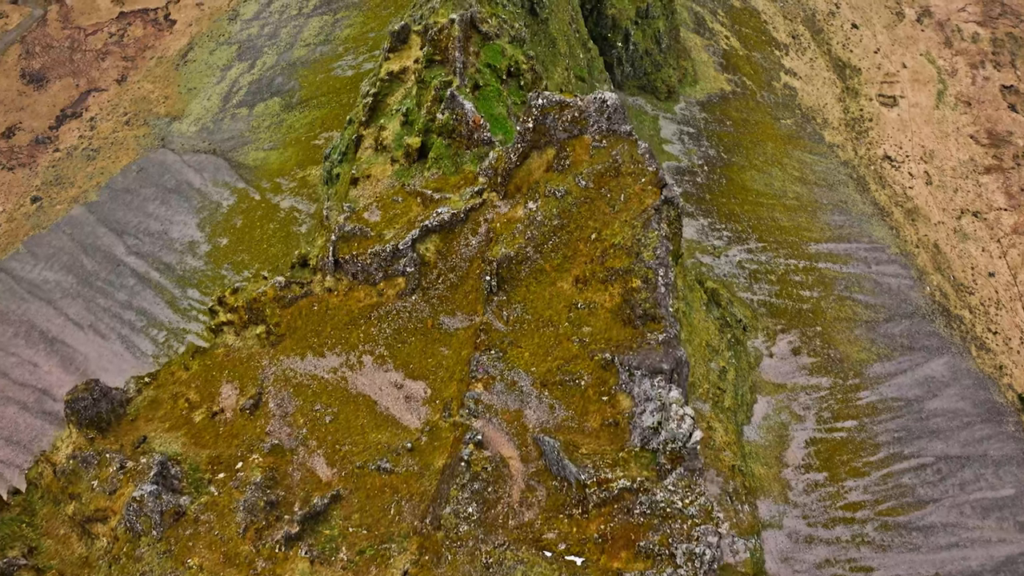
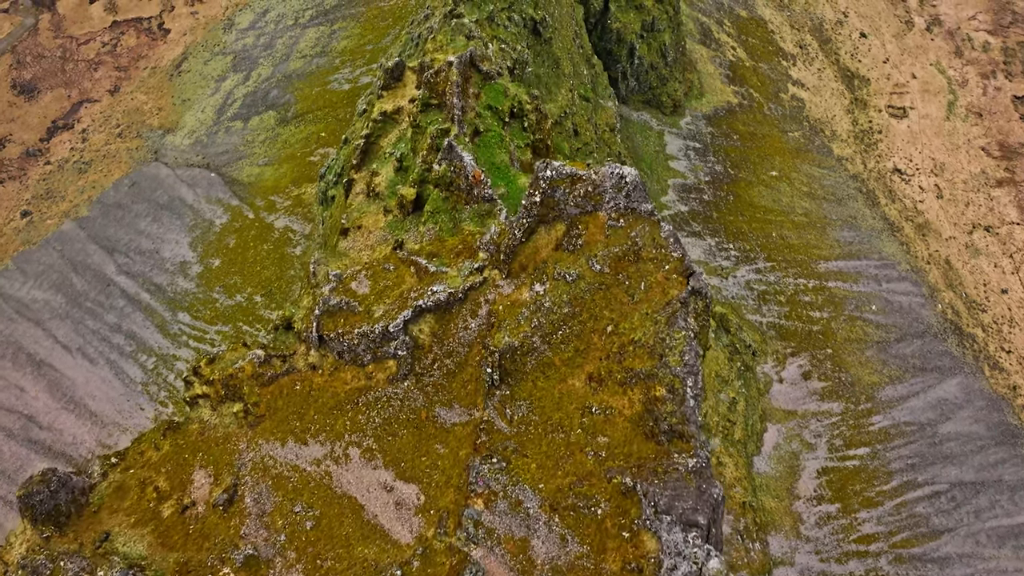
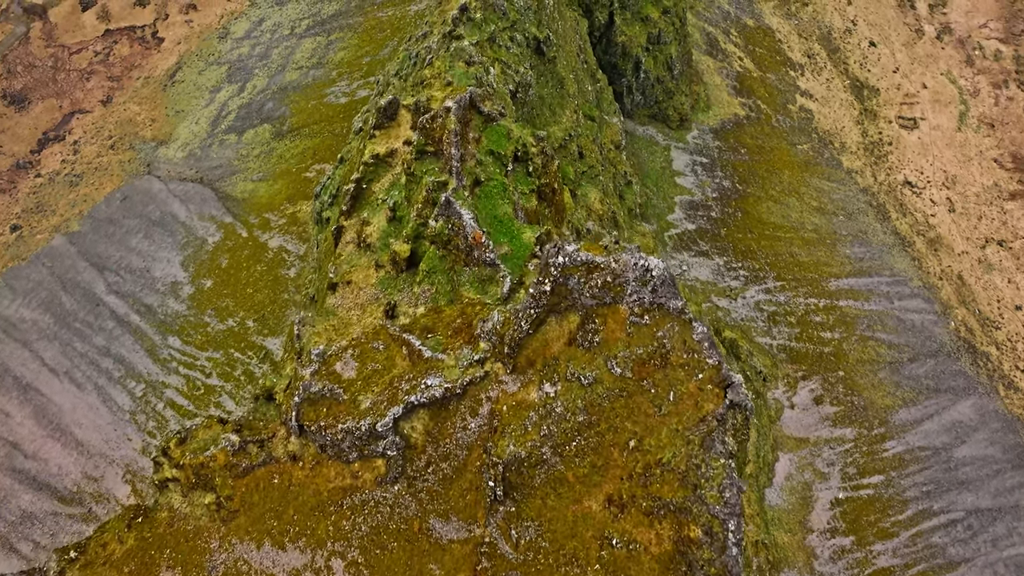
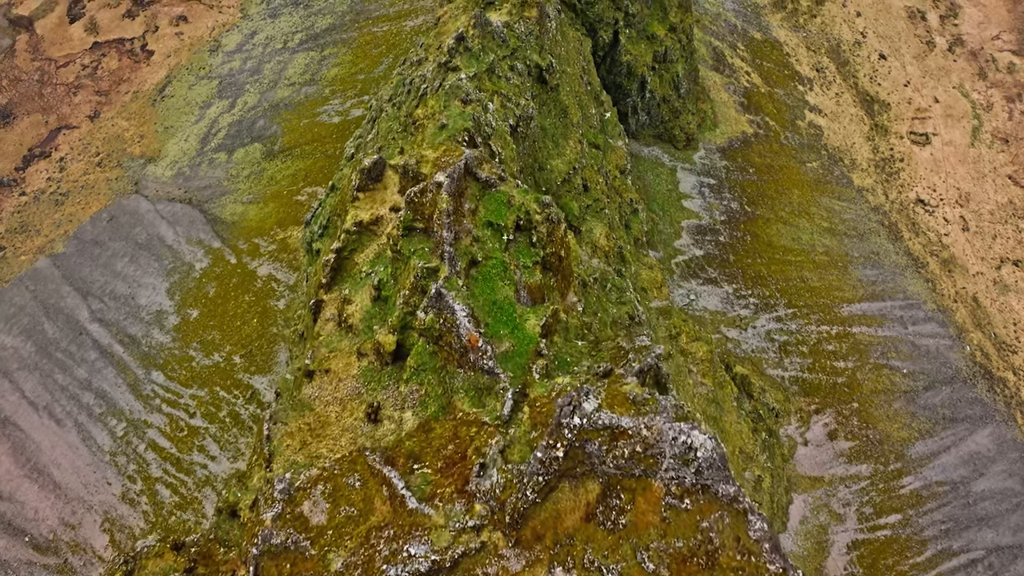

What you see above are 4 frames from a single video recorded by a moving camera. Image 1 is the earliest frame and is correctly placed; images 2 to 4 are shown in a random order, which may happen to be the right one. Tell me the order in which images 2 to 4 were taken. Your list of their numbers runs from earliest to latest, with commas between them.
2, 3, 4
